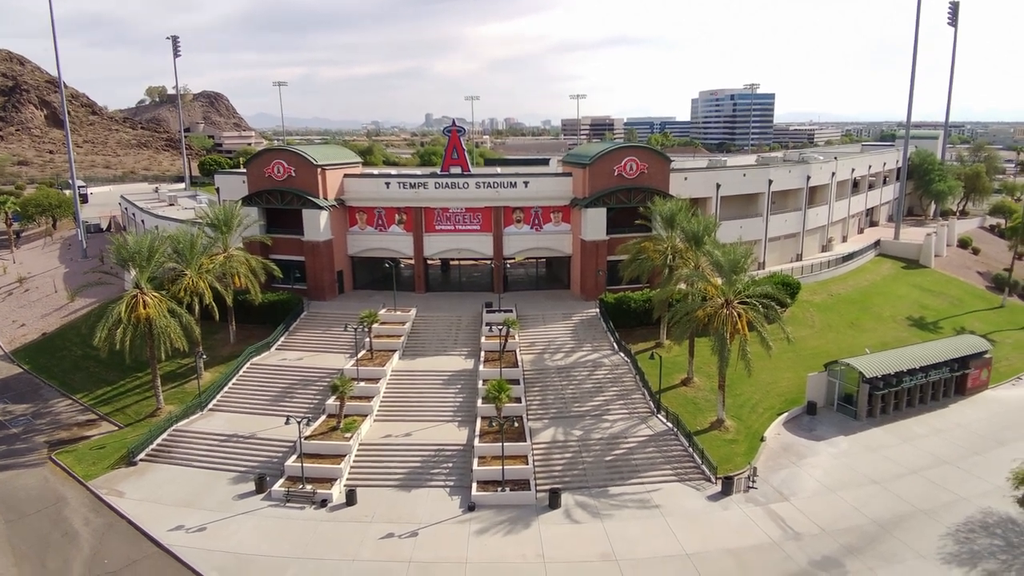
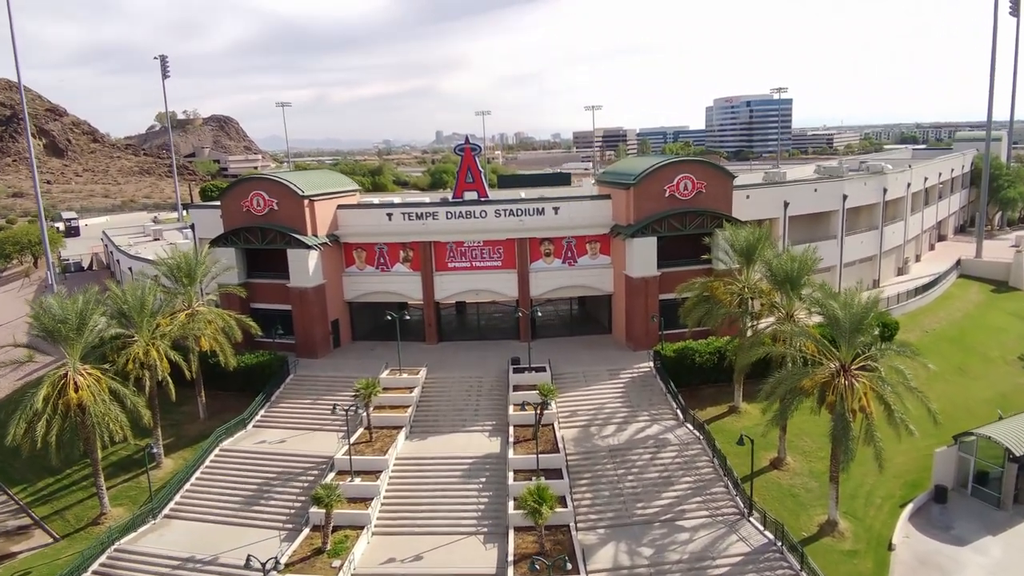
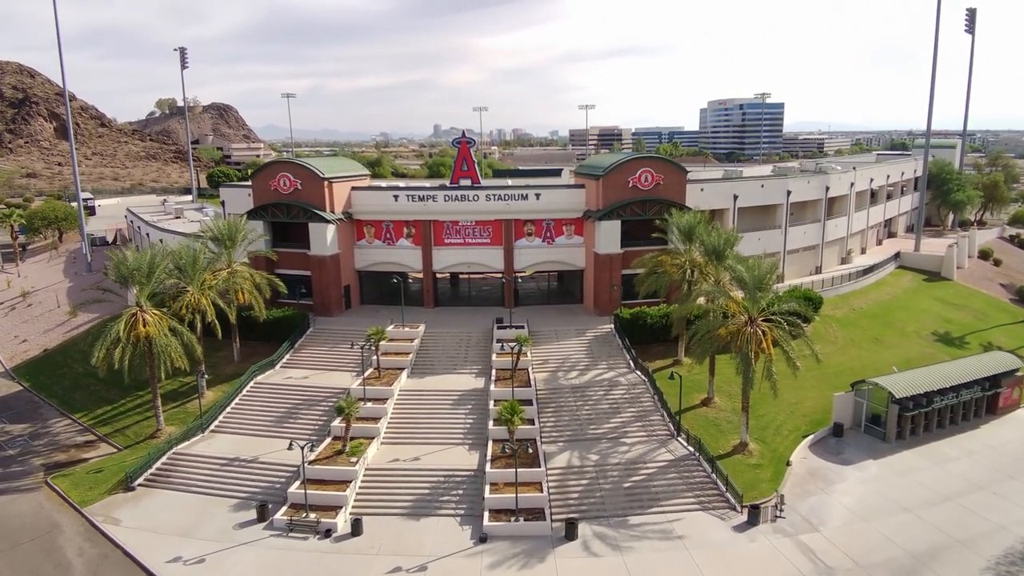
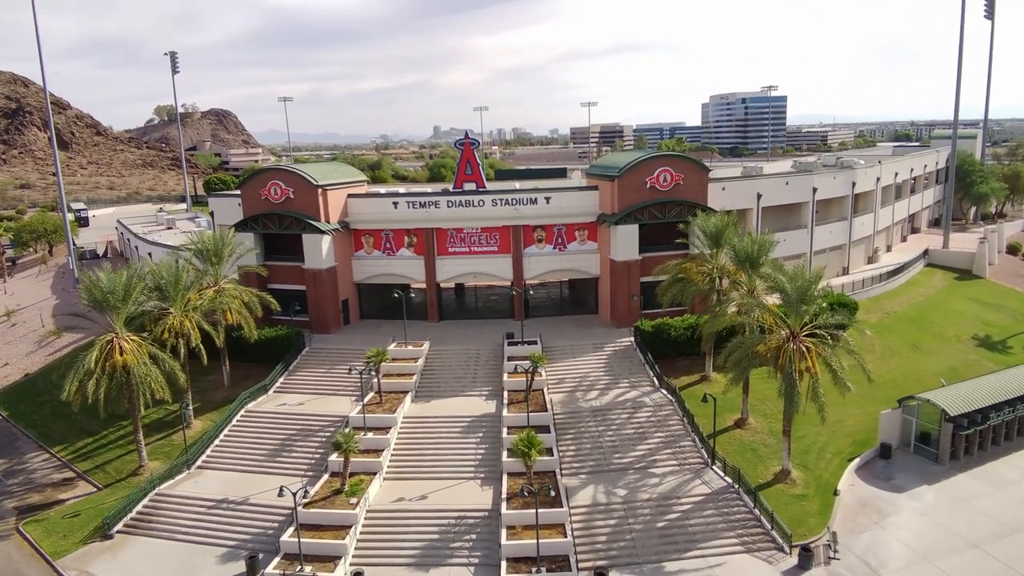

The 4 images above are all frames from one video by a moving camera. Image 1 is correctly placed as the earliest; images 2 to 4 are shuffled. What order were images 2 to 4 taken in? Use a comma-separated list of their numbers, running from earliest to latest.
3, 4, 2
